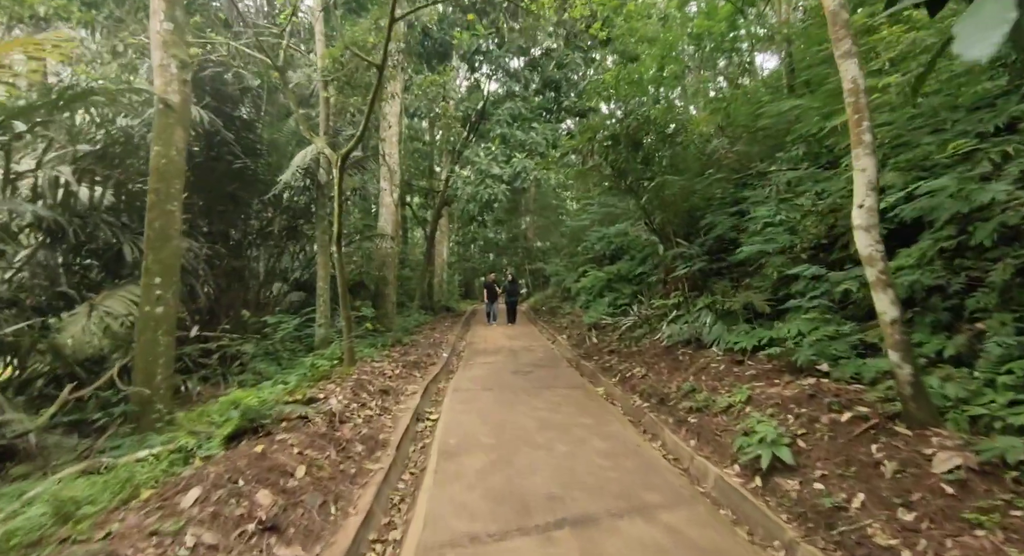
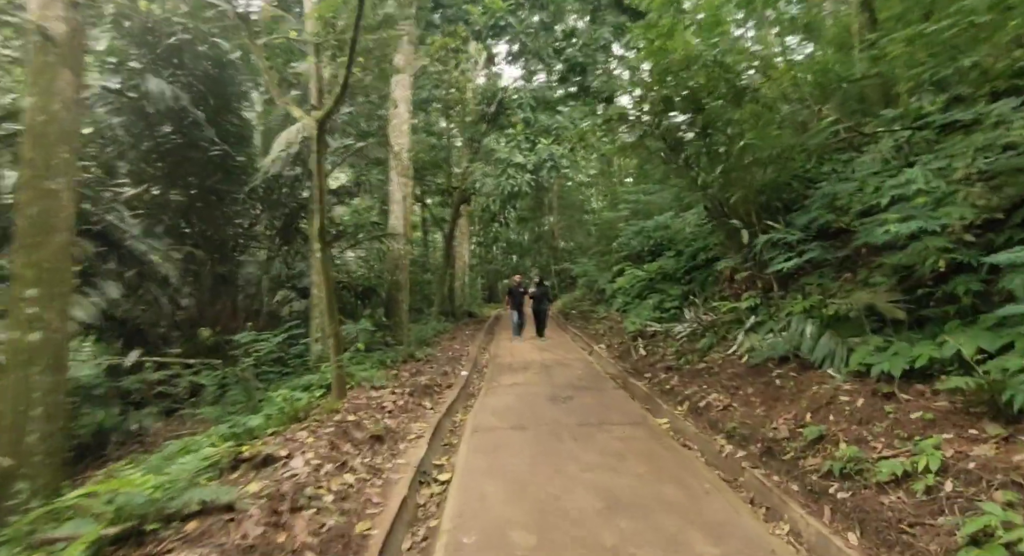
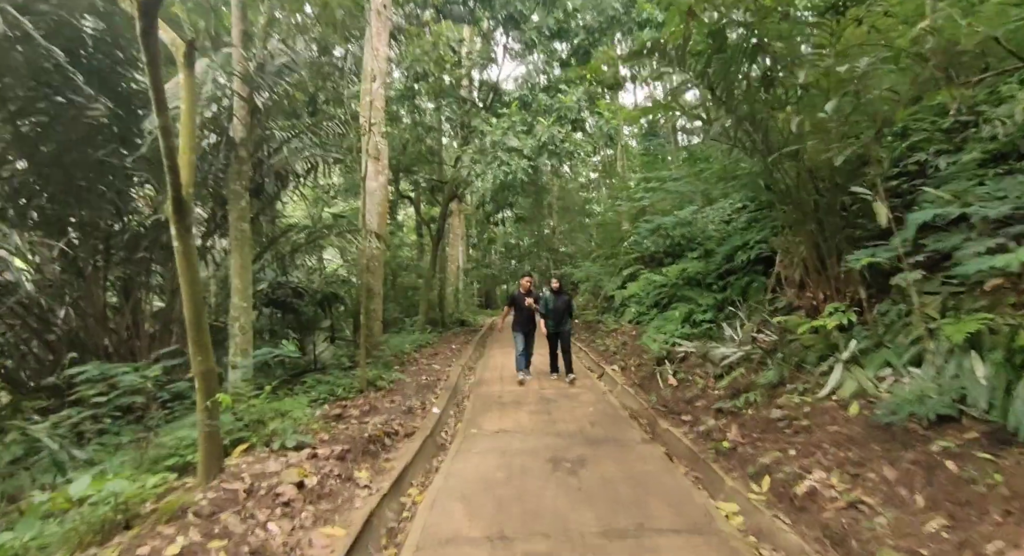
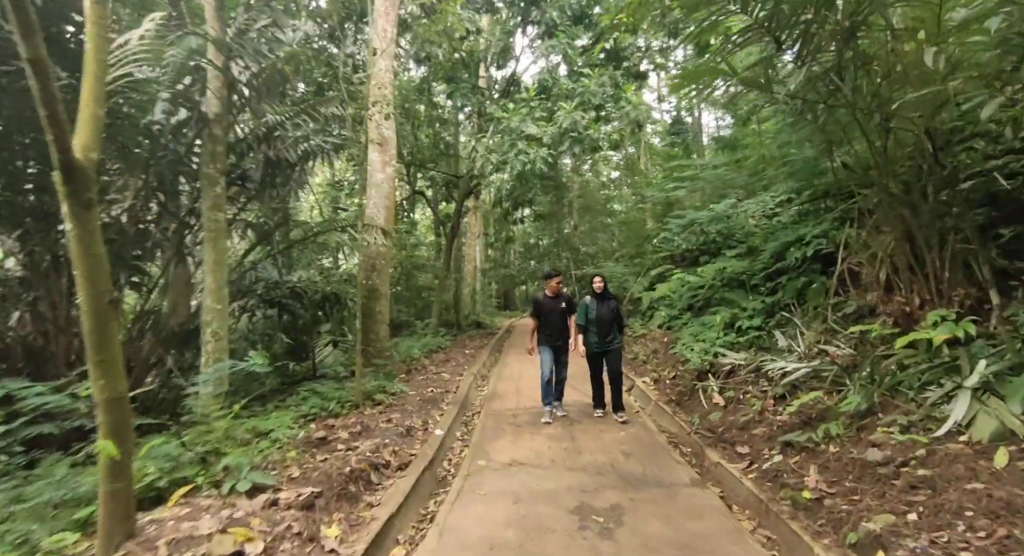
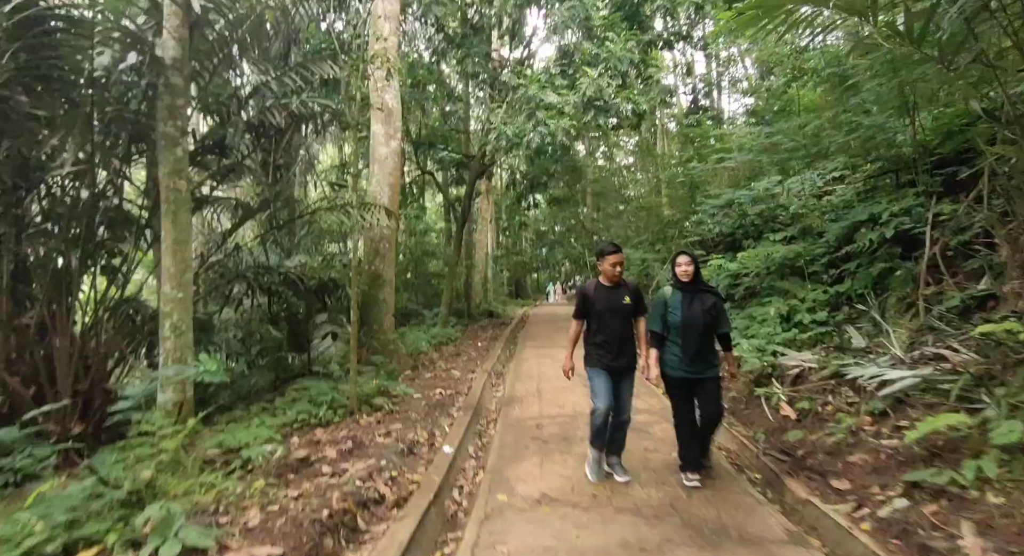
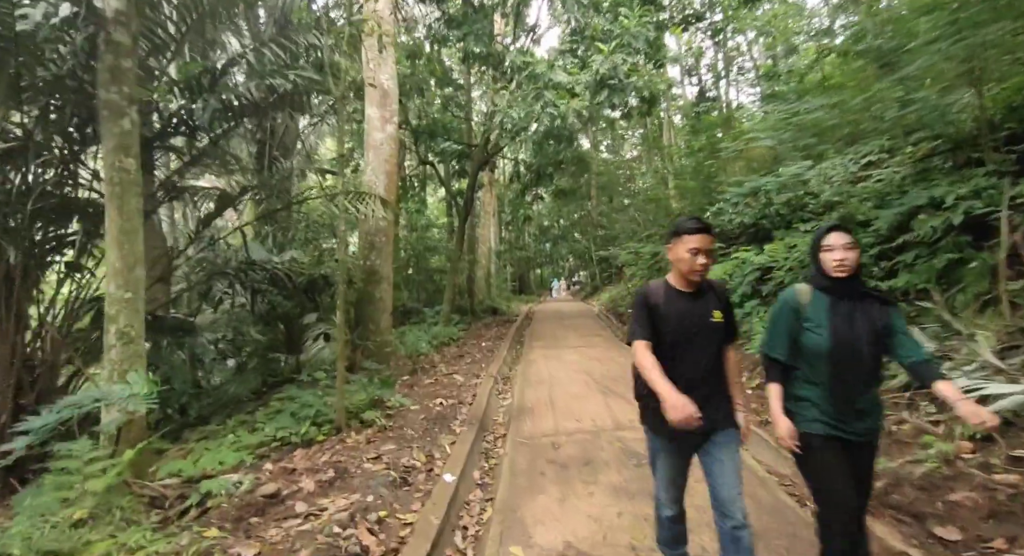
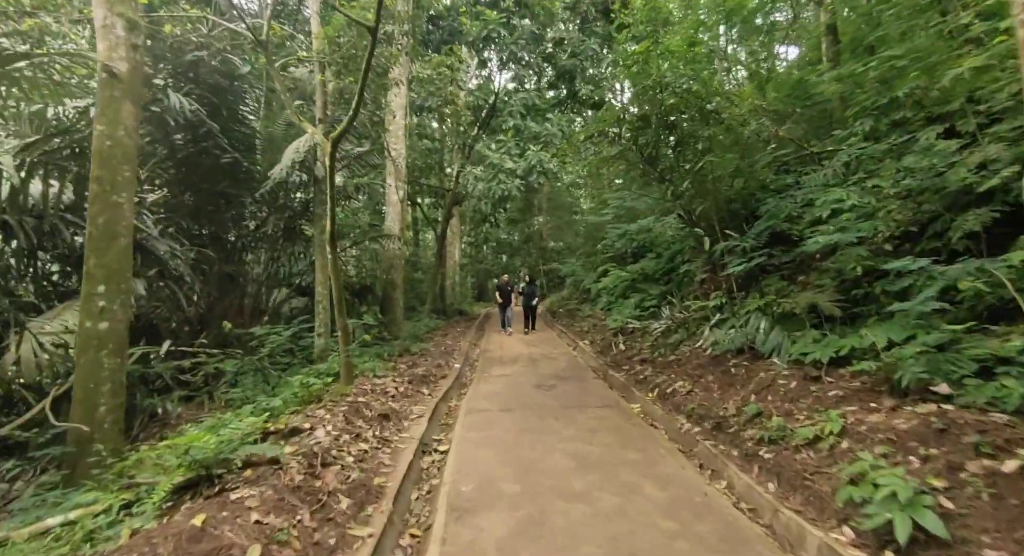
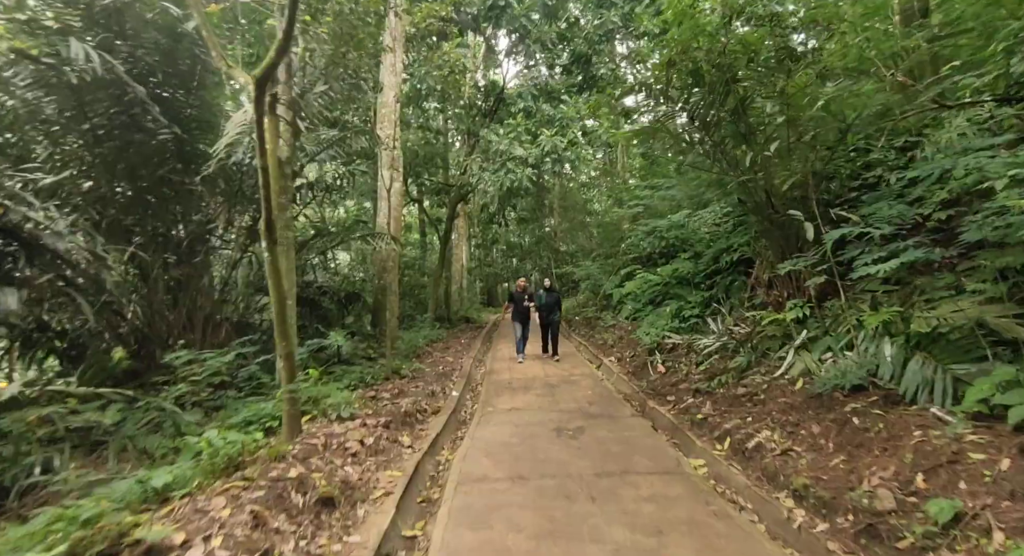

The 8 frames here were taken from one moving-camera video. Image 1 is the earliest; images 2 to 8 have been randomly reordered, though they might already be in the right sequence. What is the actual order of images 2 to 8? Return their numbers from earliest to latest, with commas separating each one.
7, 2, 8, 3, 4, 5, 6
